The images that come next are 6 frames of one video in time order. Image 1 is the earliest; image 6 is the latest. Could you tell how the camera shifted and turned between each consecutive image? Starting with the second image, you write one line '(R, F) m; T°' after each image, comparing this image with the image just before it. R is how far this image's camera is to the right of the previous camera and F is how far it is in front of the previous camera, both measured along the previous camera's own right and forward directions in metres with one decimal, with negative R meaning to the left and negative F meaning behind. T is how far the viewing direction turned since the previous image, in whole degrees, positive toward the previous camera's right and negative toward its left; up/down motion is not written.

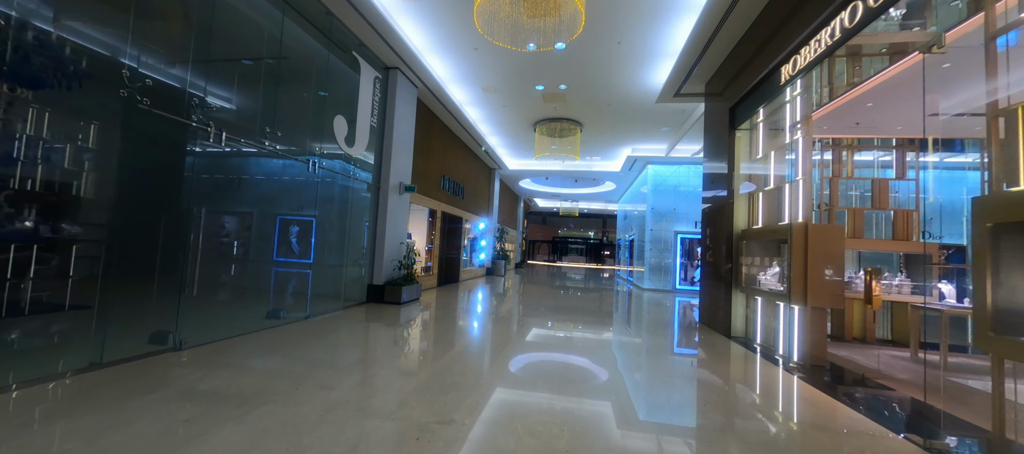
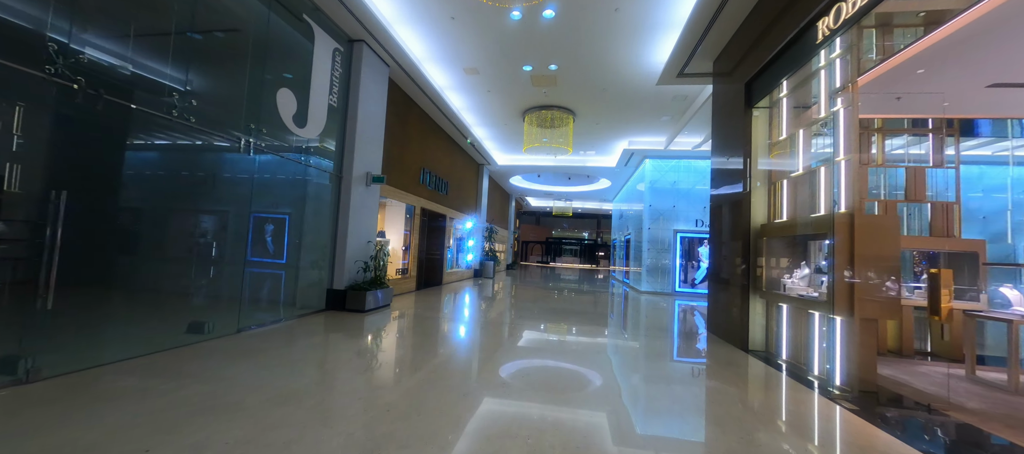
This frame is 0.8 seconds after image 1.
(+0.2, +0.8) m; +1°
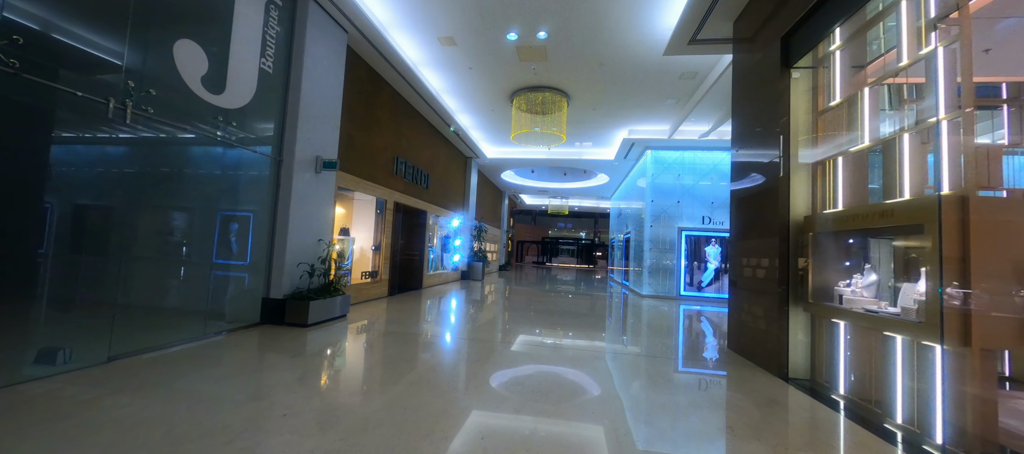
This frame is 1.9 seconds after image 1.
(+0.2, +1.0) m; 0°
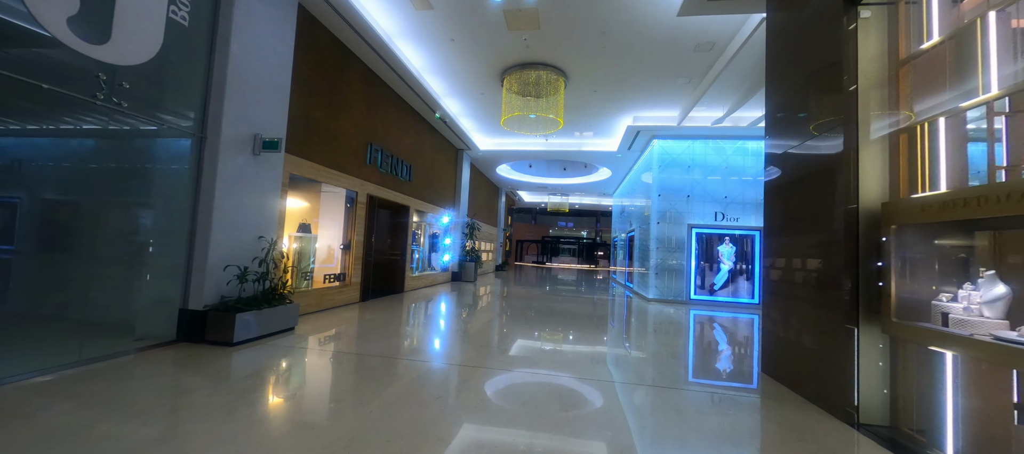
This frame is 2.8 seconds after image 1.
(+0.2, +0.9) m; 0°
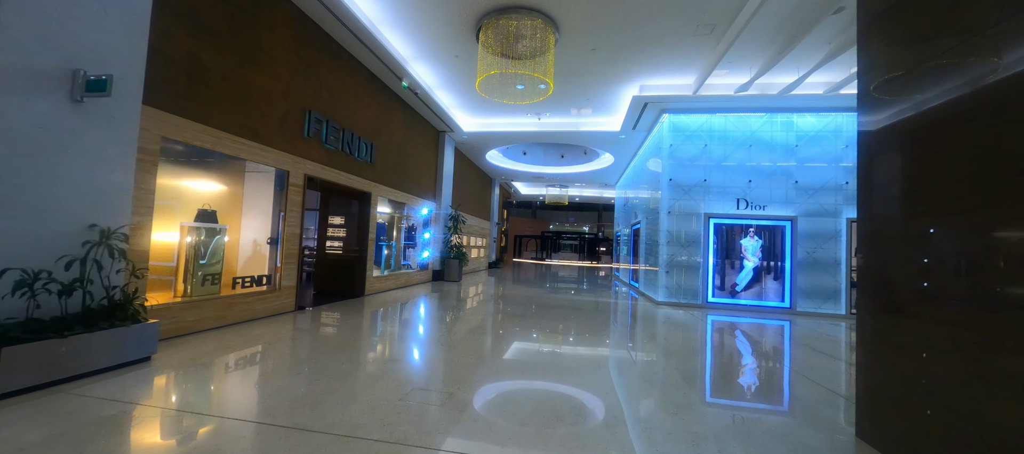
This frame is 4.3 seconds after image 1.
(+0.4, +1.3) m; 0°
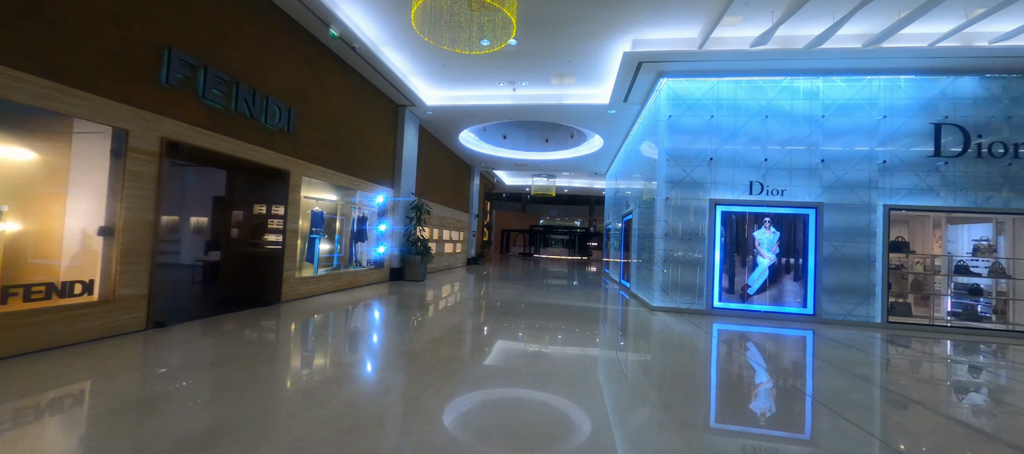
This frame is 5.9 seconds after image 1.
(+0.5, +1.4) m; +1°
